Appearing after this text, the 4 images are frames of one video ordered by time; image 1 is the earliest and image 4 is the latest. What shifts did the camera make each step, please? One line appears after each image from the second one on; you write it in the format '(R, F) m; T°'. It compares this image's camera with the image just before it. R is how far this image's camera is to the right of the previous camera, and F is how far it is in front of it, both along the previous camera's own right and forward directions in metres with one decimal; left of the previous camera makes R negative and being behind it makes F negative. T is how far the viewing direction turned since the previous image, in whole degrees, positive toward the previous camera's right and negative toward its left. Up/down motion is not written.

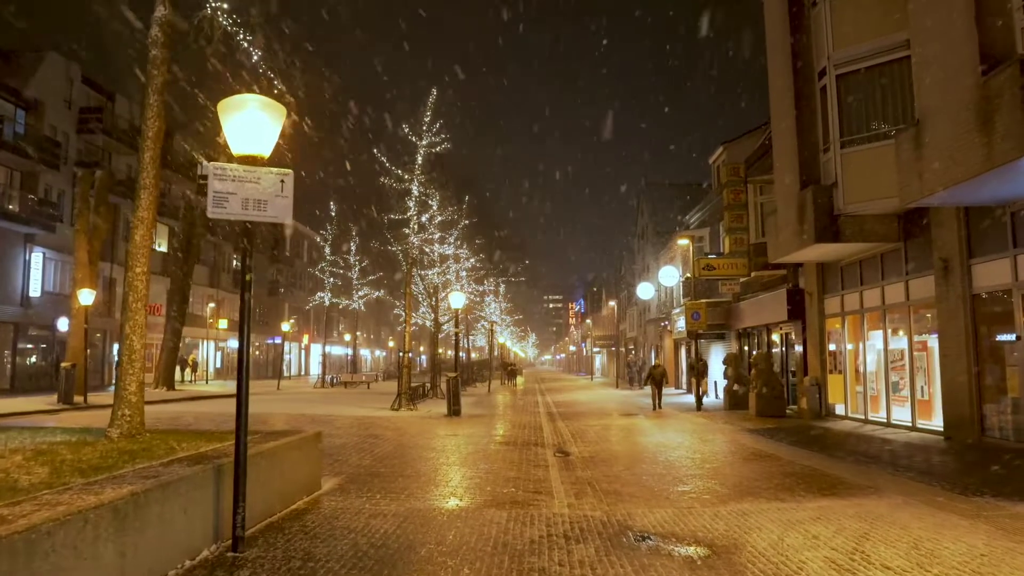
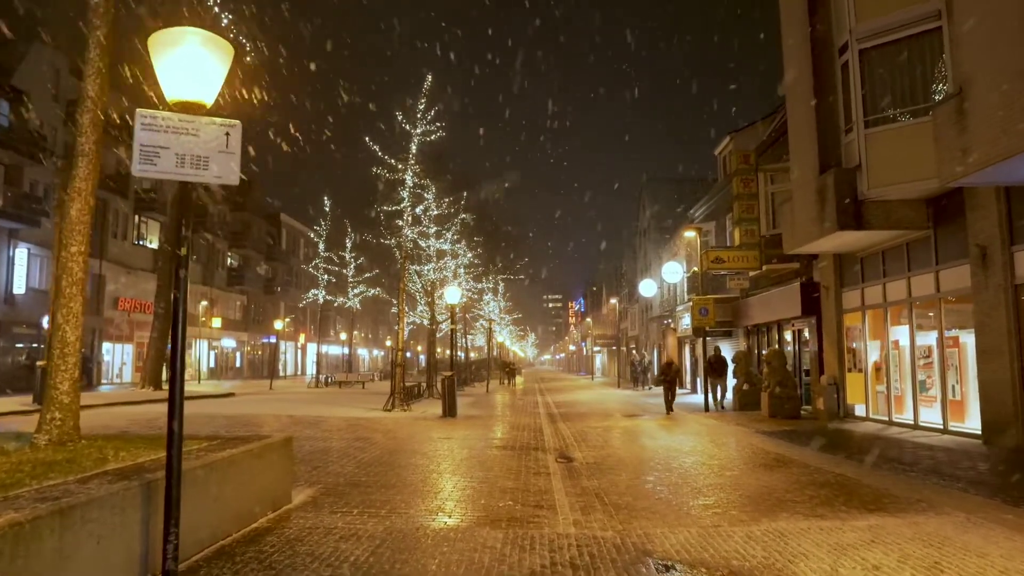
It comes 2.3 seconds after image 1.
(0.0, +1.1) m; 0°
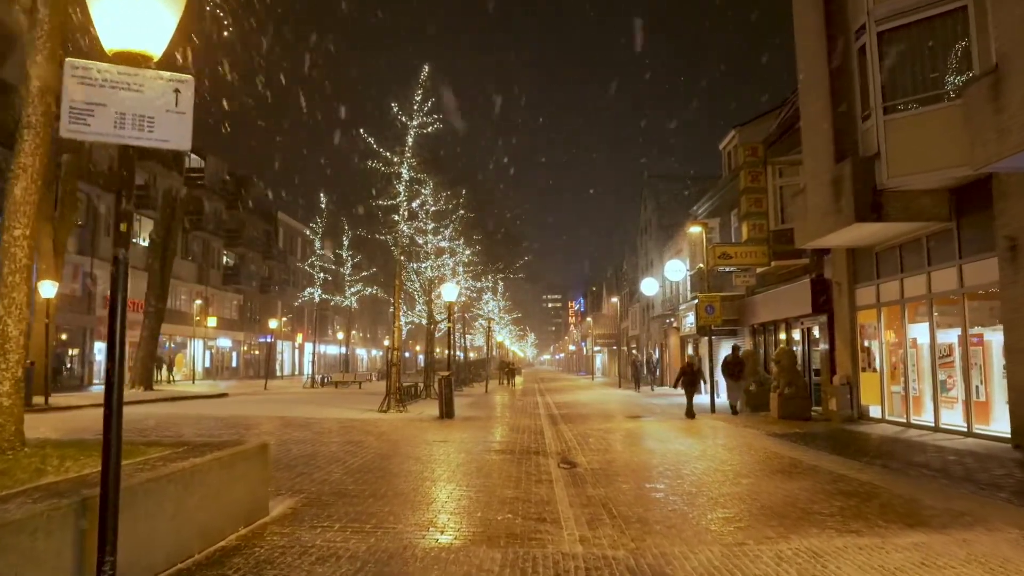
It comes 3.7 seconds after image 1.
(0.0, +0.7) m; 0°
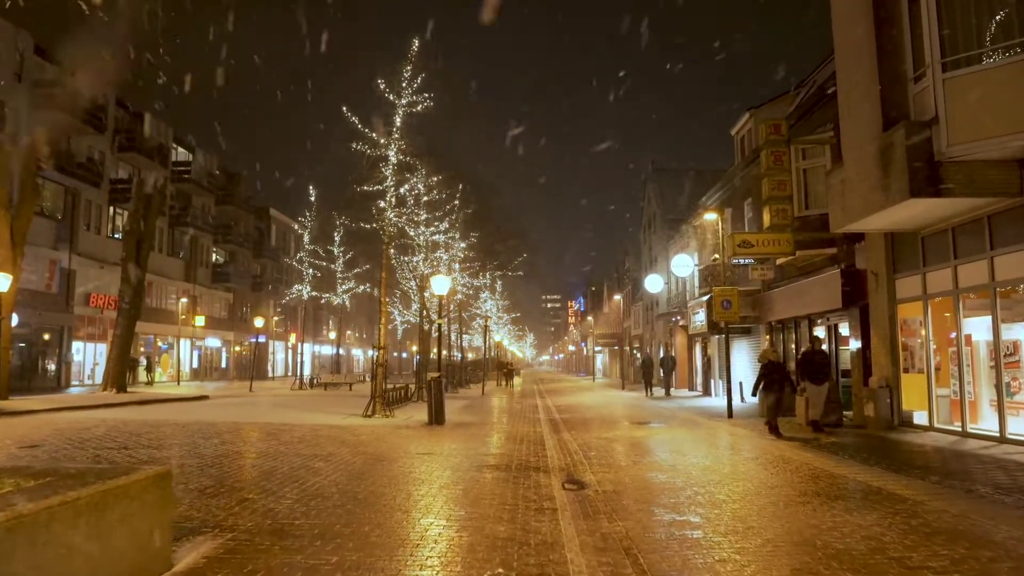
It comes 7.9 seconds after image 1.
(+0.1, +1.9) m; 0°
